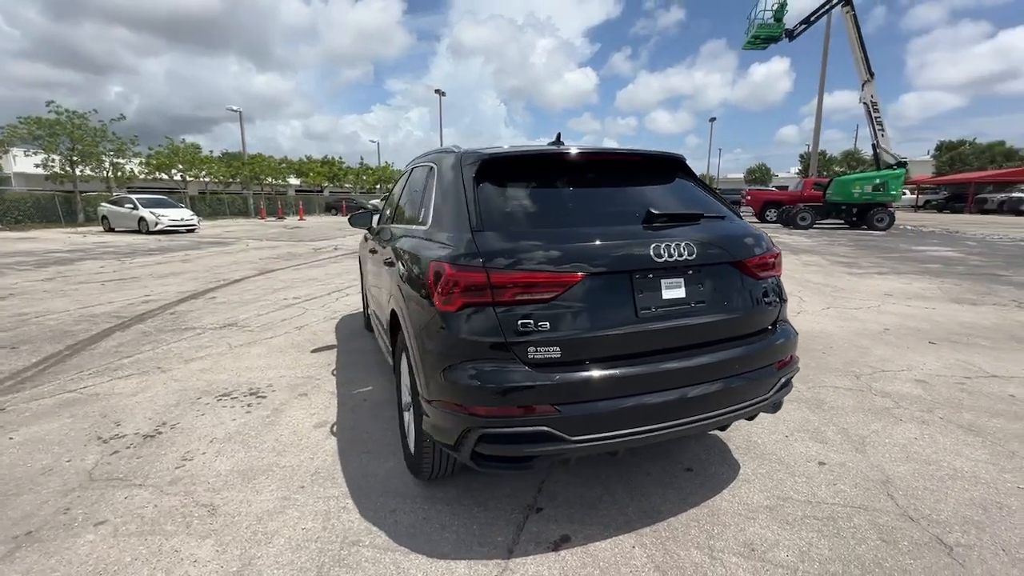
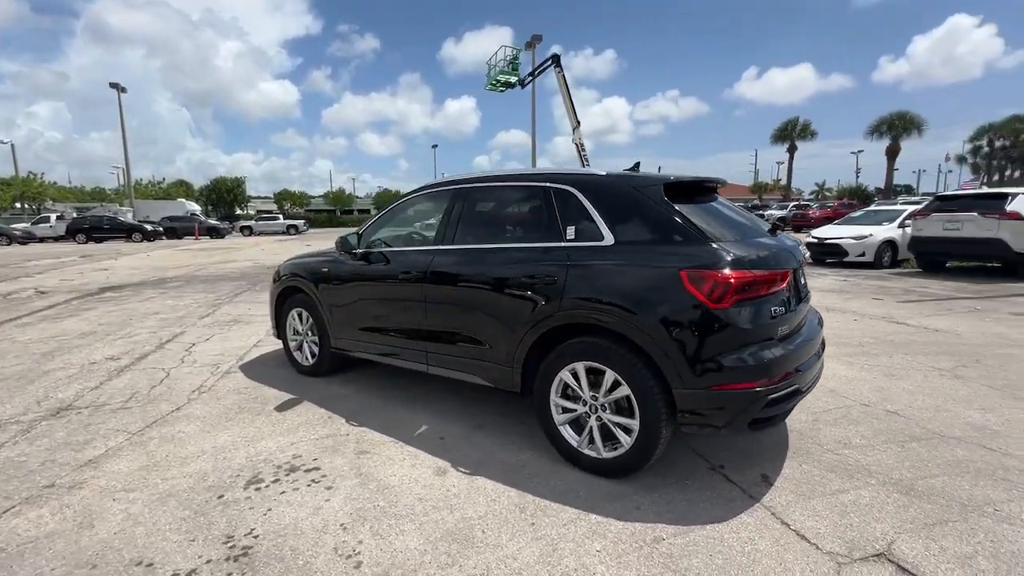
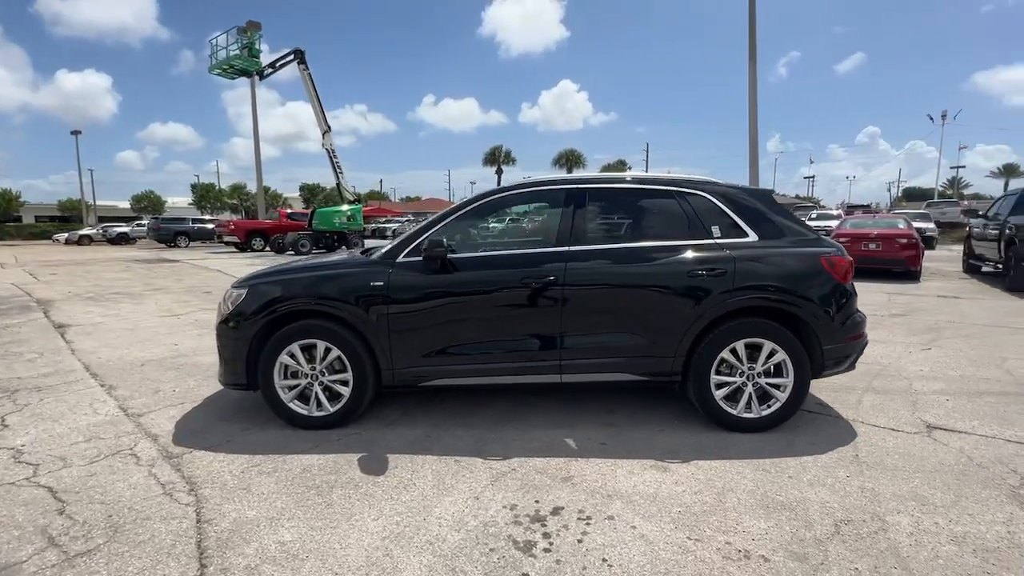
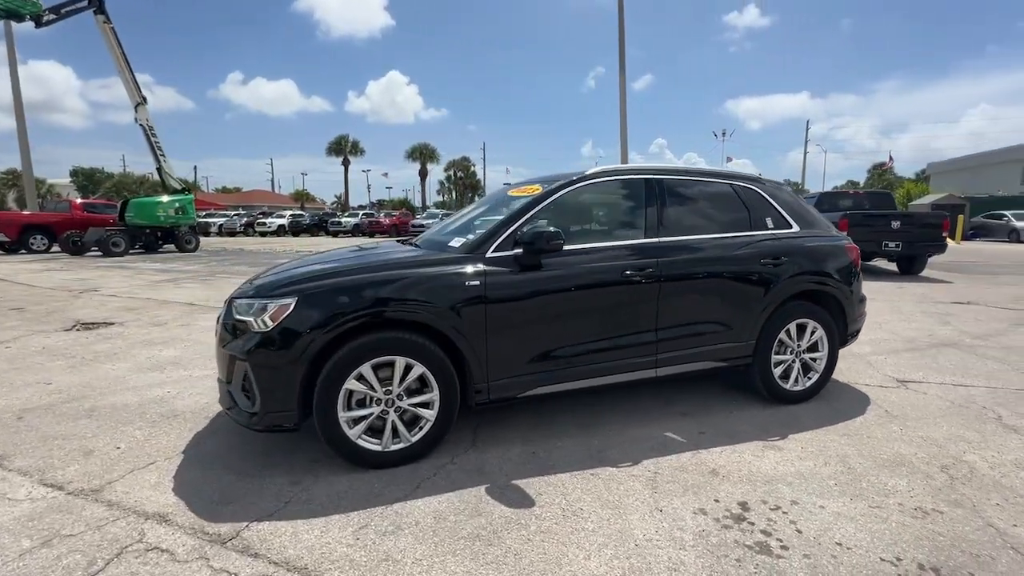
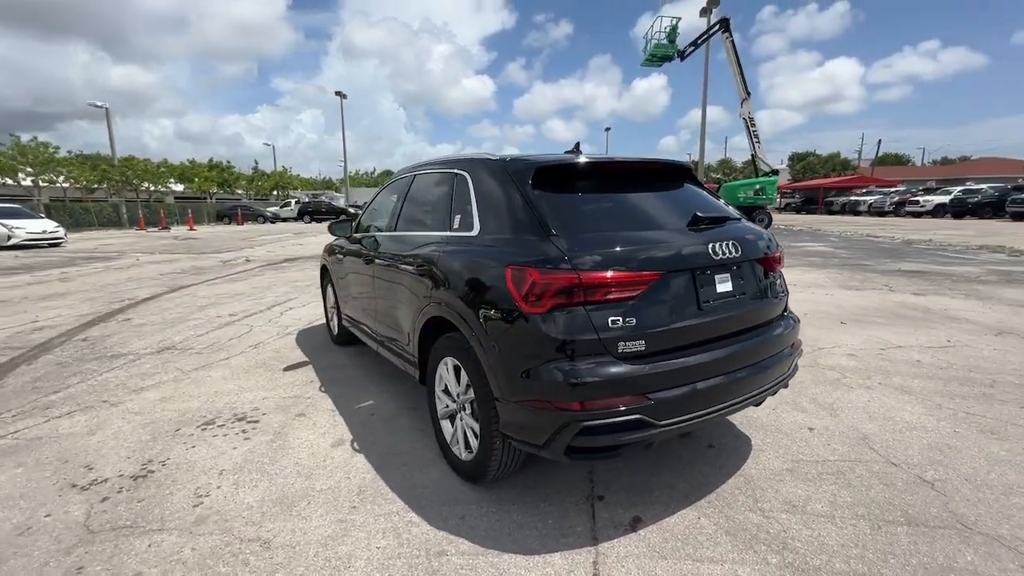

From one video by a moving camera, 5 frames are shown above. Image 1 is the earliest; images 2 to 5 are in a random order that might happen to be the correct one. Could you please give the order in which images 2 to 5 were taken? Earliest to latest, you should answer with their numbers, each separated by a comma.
5, 2, 3, 4
